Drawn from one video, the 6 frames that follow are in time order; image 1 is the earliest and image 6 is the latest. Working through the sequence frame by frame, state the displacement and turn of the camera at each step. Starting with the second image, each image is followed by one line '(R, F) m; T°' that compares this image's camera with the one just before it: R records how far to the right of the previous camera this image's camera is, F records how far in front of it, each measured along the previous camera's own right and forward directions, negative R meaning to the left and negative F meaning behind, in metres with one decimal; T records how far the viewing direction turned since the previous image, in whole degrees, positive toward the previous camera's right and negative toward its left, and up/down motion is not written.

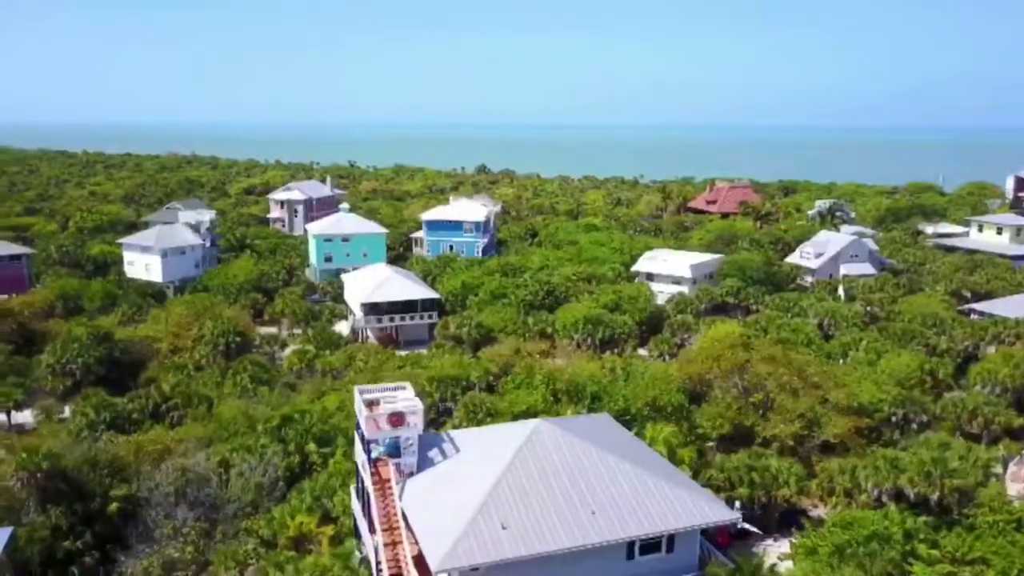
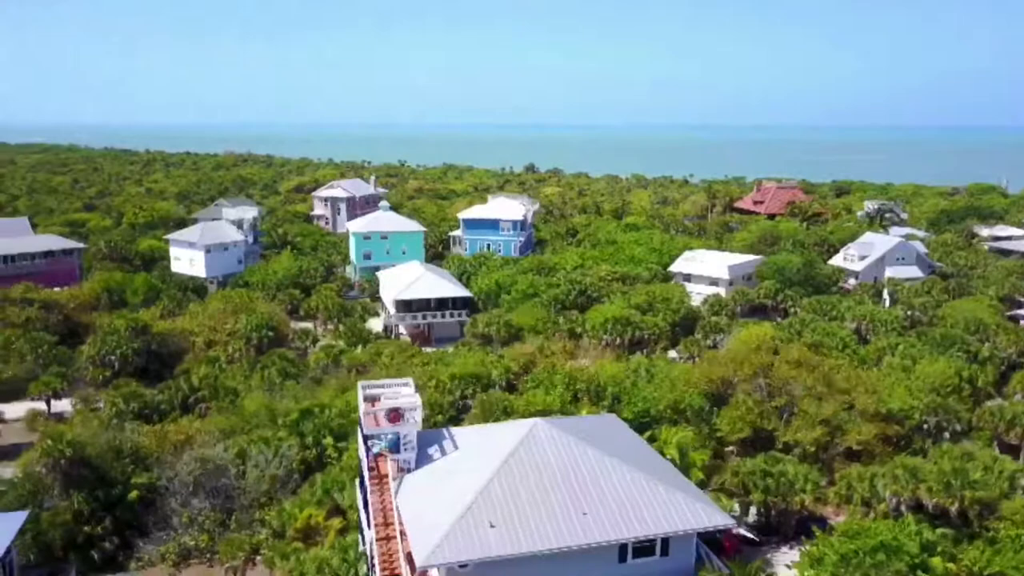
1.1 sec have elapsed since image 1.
(+1.2, +0.1) m; -4°
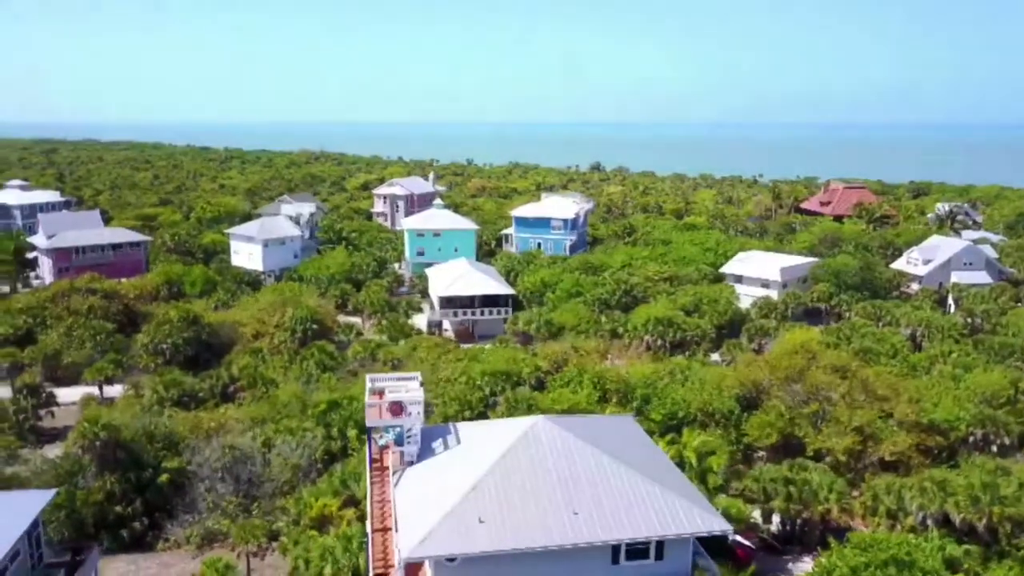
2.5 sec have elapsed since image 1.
(+1.6, +0.1) m; -5°
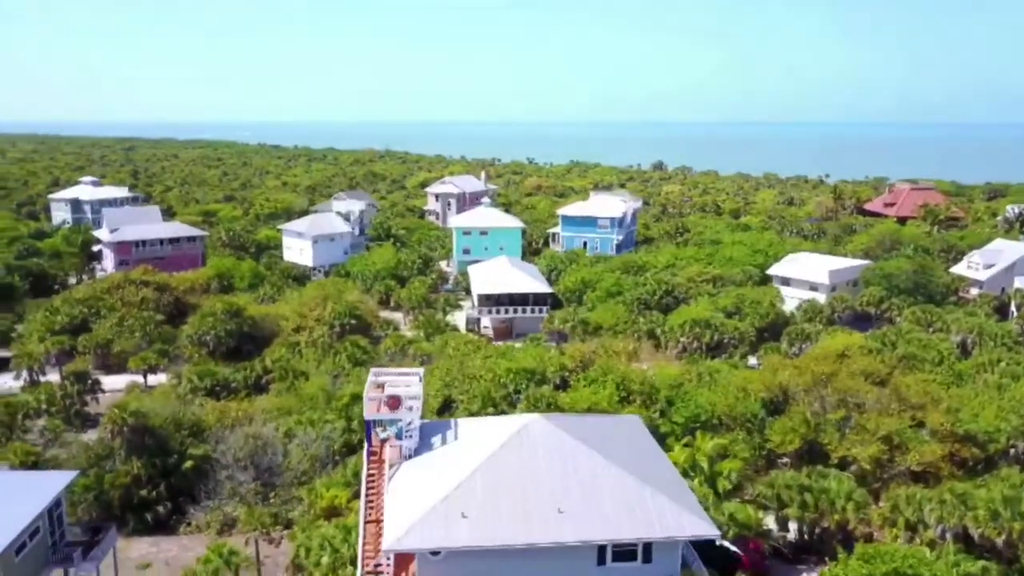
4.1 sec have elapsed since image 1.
(+1.6, 0.0) m; -5°
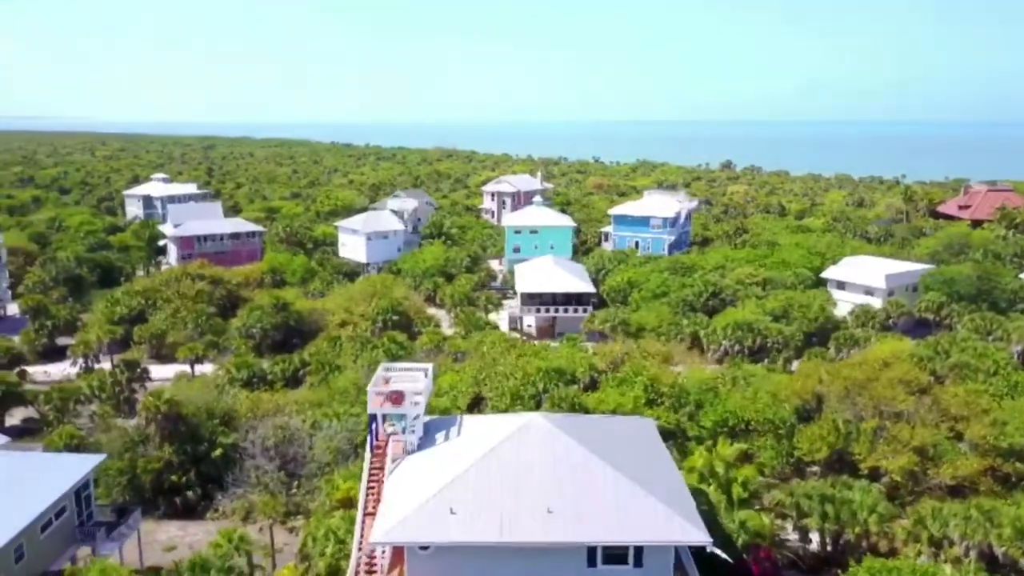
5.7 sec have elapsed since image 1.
(+1.6, +0.1) m; -5°
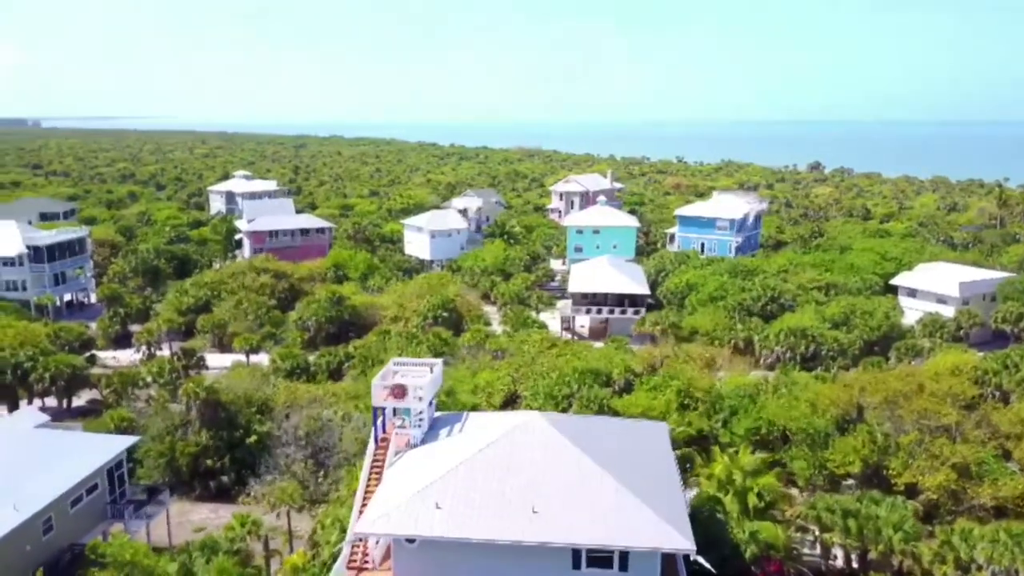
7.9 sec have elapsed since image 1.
(+2.0, +0.1) m; -6°
